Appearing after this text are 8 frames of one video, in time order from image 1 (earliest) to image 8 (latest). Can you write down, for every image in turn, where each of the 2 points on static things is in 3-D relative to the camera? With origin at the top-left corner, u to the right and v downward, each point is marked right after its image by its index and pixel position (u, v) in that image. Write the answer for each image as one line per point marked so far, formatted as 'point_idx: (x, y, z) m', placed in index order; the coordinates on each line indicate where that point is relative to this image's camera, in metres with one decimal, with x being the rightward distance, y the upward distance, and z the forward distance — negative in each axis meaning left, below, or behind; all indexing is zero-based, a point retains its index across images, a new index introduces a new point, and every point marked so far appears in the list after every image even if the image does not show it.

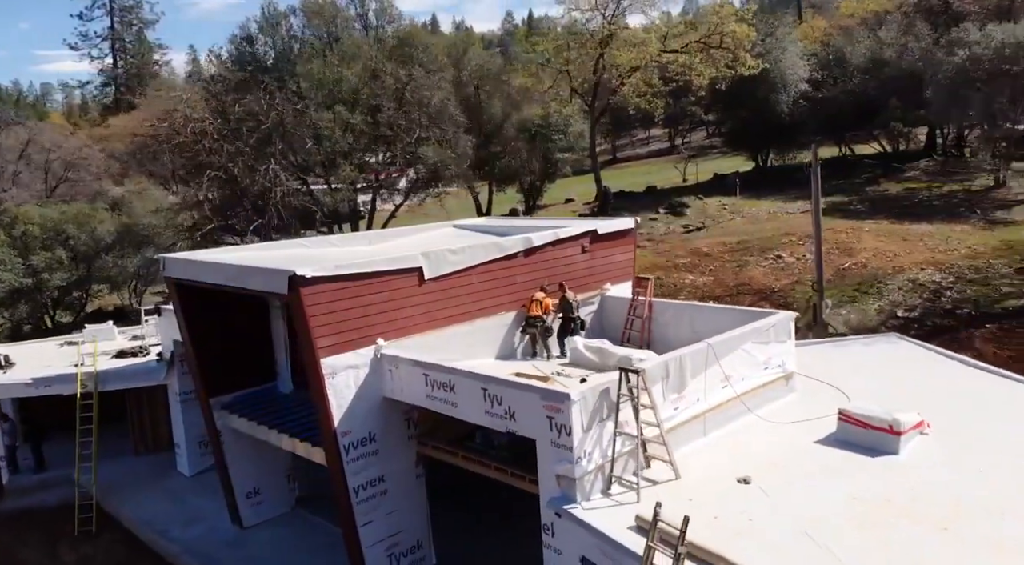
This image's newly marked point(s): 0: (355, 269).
0: (-2.3, +0.2, +12.4) m
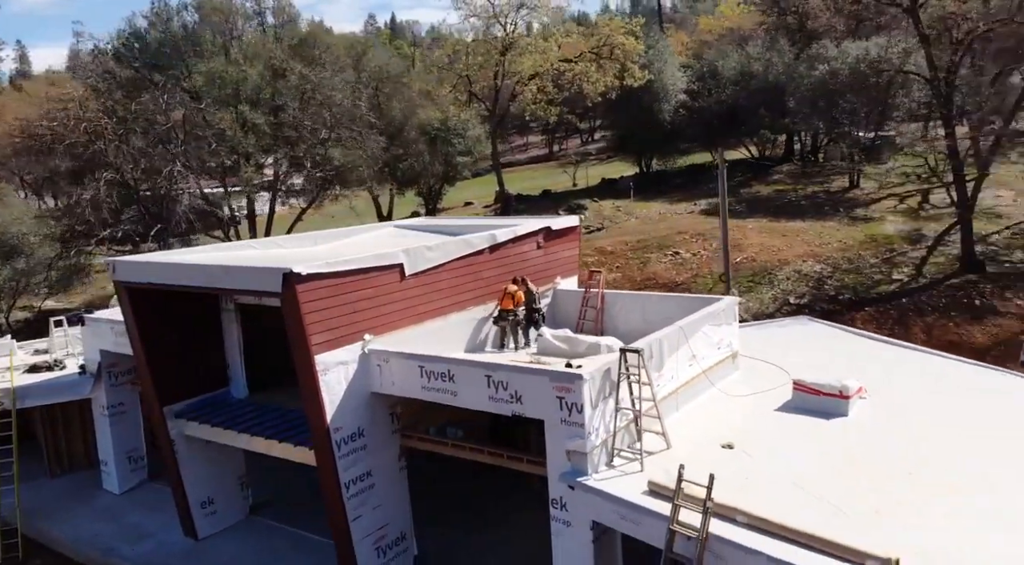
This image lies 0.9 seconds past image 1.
0: (-2.5, +0.2, +12.6) m
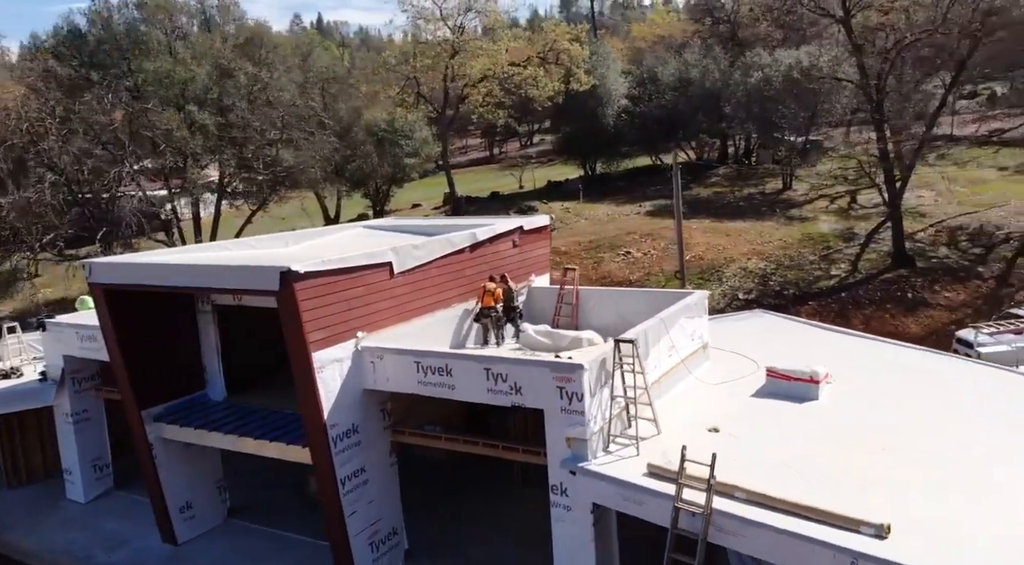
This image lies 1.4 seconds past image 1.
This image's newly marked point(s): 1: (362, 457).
0: (-2.7, +0.3, +12.8) m
1: (-2.4, -2.8, +13.2) m
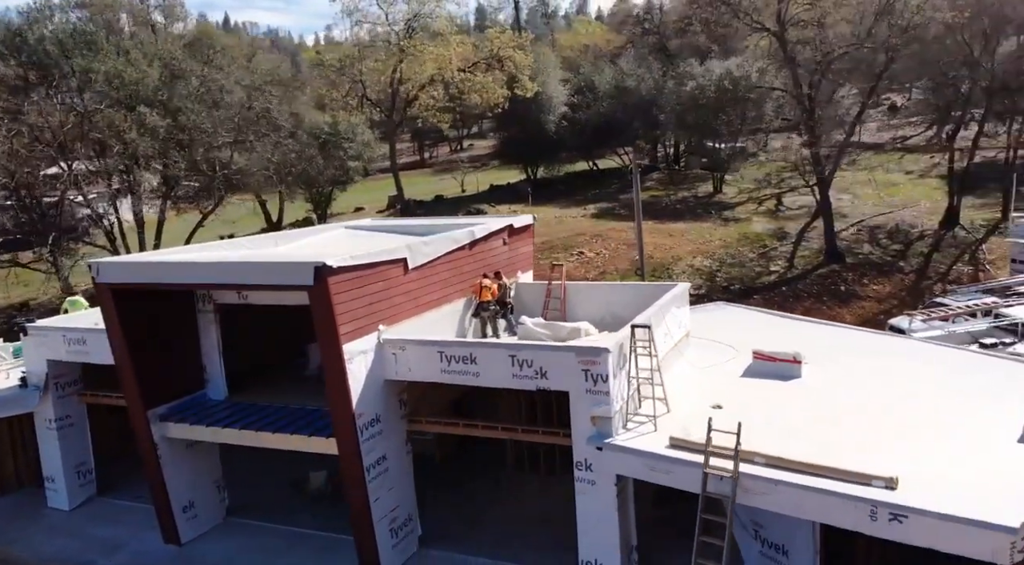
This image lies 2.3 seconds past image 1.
0: (-2.4, +0.3, +13.3) m
1: (-2.1, -2.7, +13.7) m
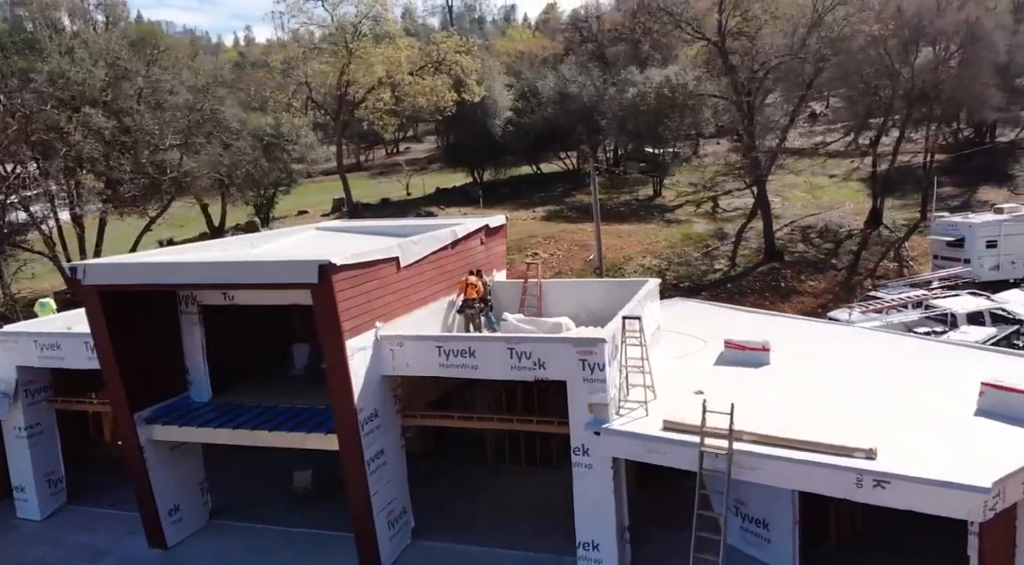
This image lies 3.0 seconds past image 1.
0: (-2.5, +0.4, +13.6) m
1: (-2.2, -2.7, +14.1) m
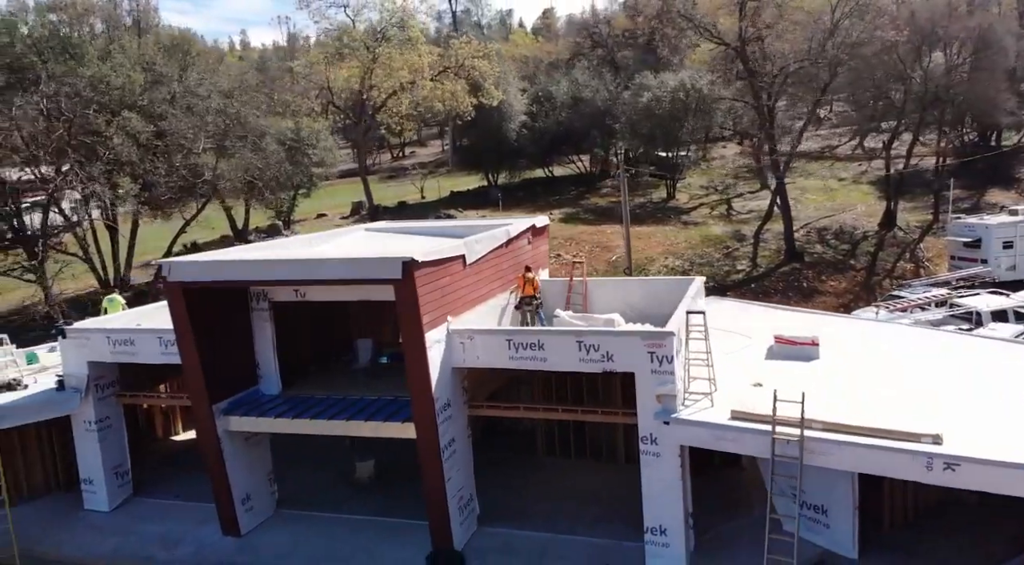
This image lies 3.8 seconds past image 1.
0: (-1.3, +0.4, +14.2) m
1: (-1.0, -2.6, +14.6) m
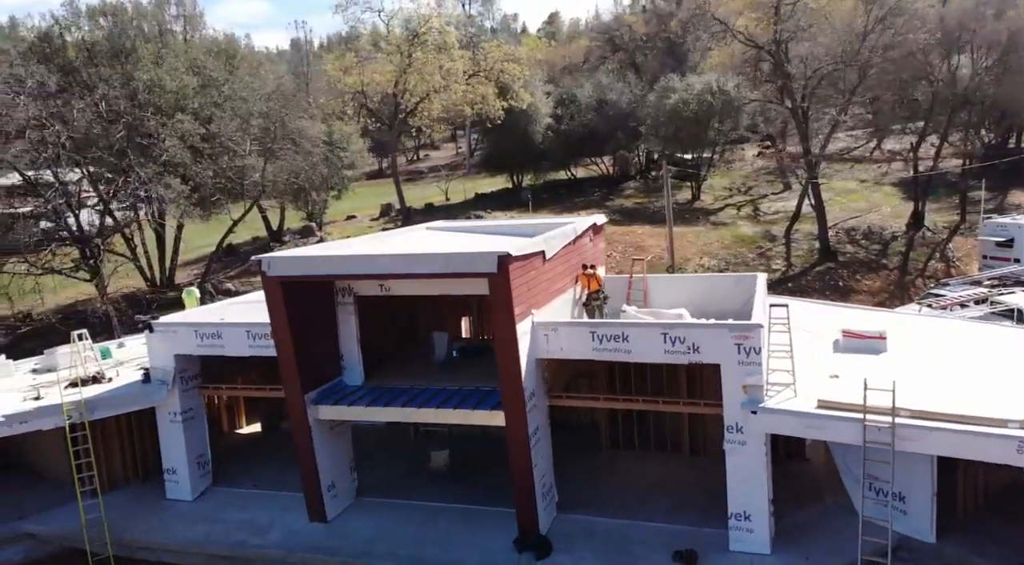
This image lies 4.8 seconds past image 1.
0: (+0.2, +0.5, +14.6) m
1: (+0.5, -2.5, +15.1) m
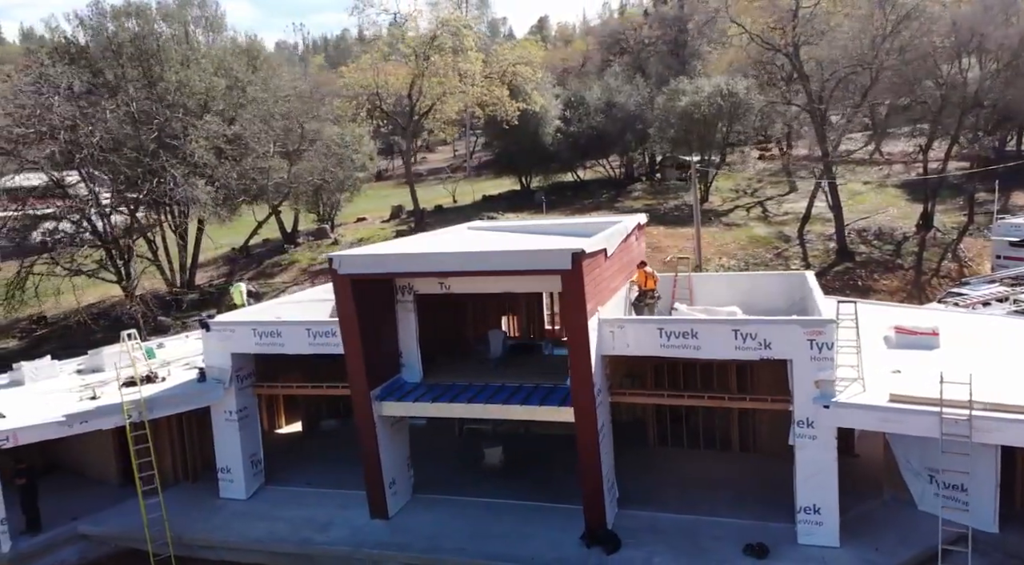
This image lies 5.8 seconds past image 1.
0: (+1.5, +0.6, +14.8) m
1: (+1.8, -2.4, +15.2) m
